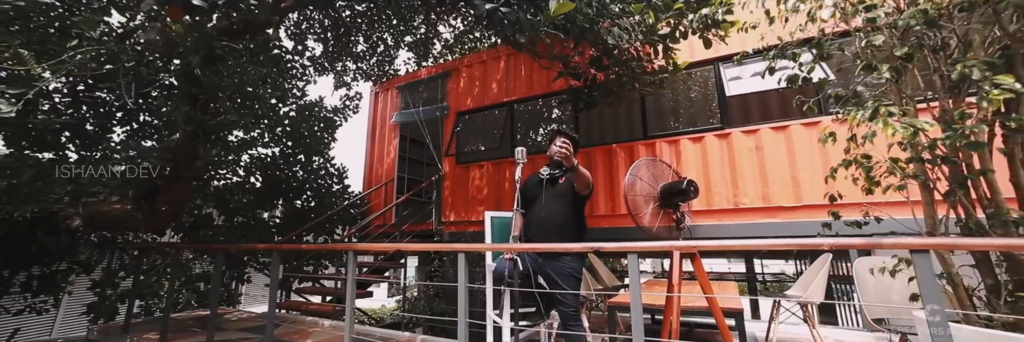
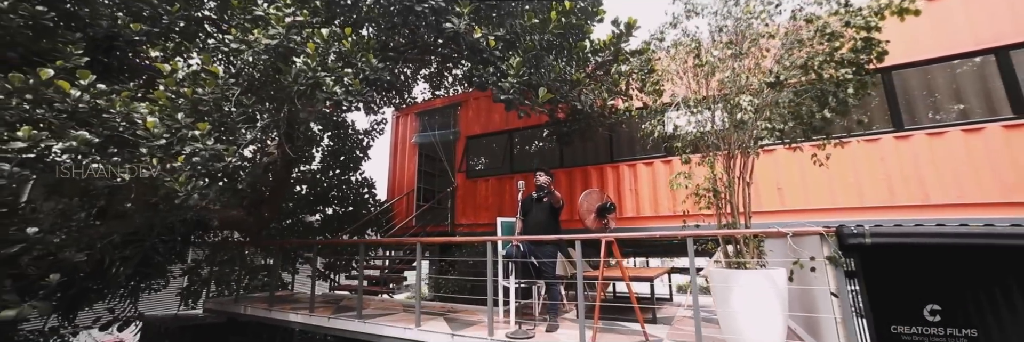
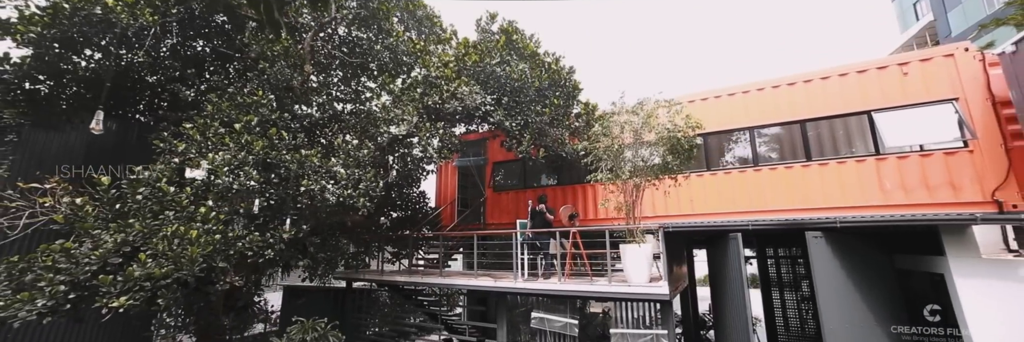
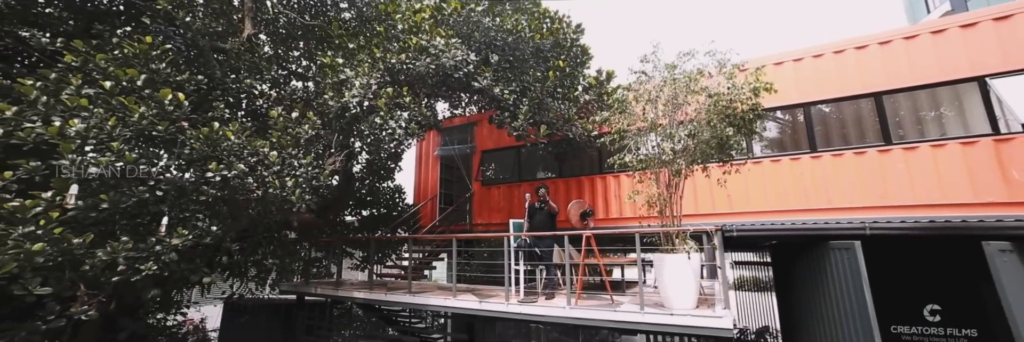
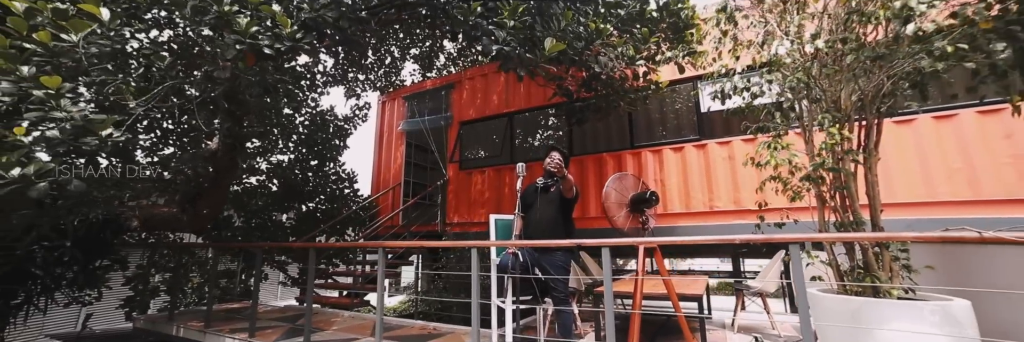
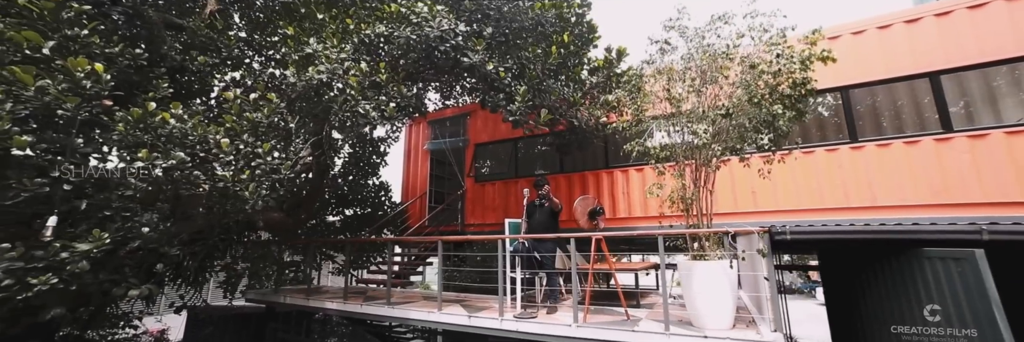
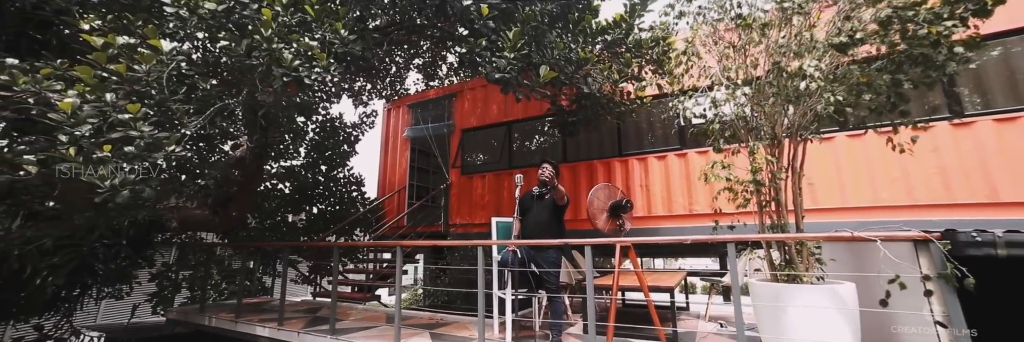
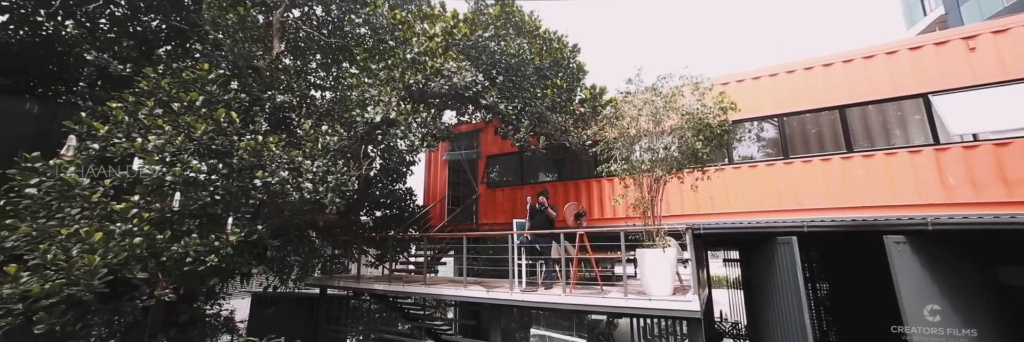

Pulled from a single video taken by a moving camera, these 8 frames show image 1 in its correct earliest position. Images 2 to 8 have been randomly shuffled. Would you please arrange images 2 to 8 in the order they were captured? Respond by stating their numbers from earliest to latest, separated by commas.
5, 7, 2, 6, 4, 8, 3
